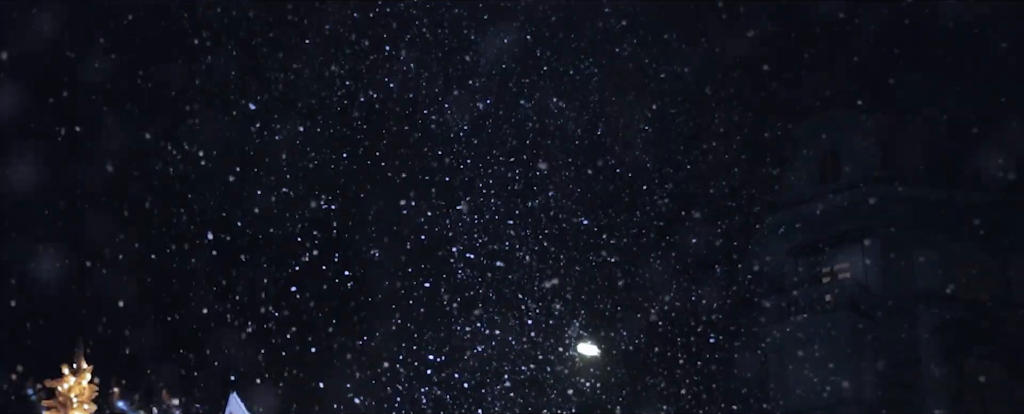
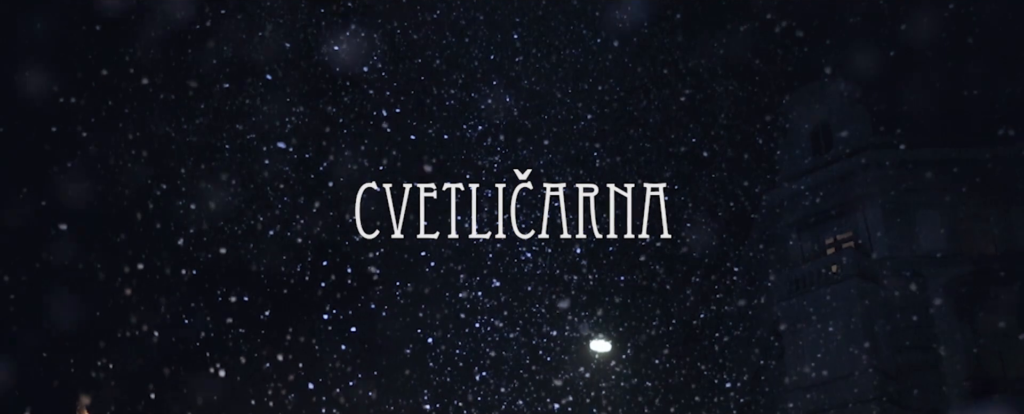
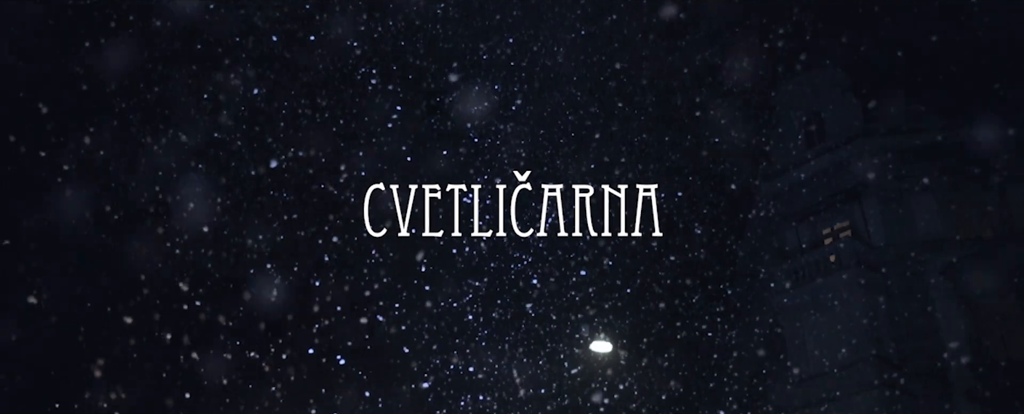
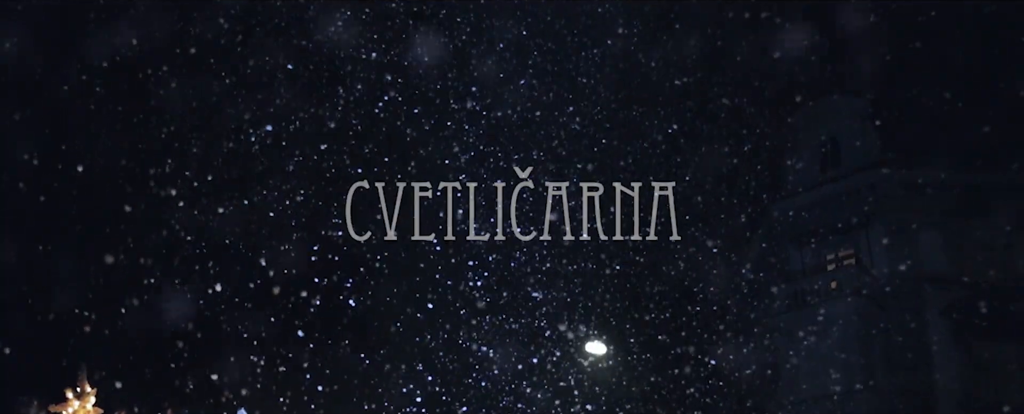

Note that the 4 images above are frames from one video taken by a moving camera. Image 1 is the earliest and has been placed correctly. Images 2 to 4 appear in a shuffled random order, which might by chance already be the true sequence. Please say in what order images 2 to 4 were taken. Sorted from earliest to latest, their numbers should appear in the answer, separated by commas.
4, 2, 3
